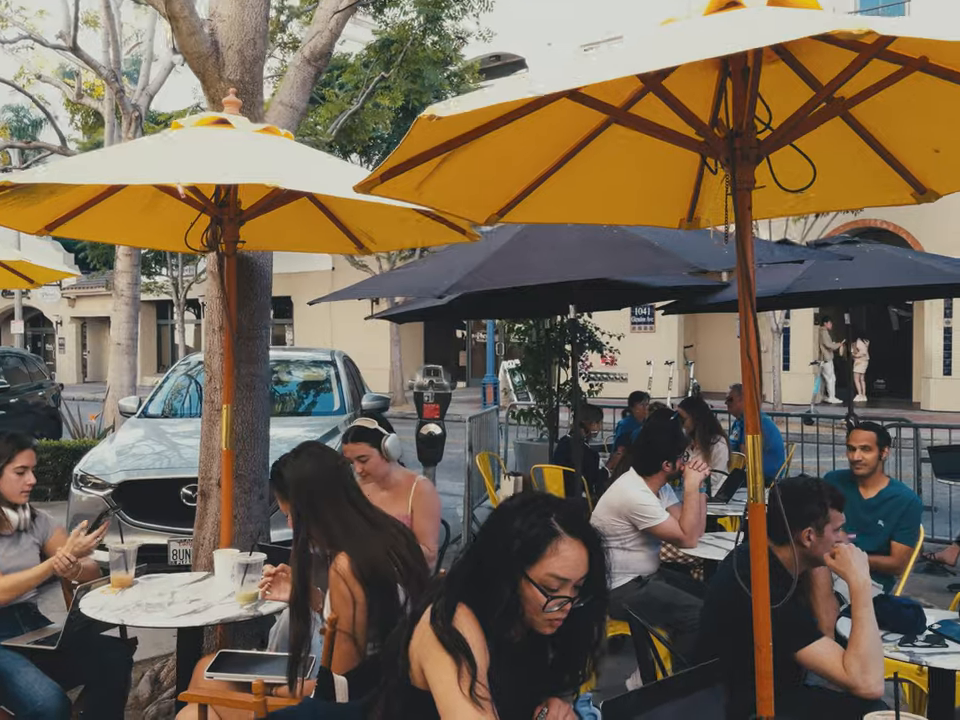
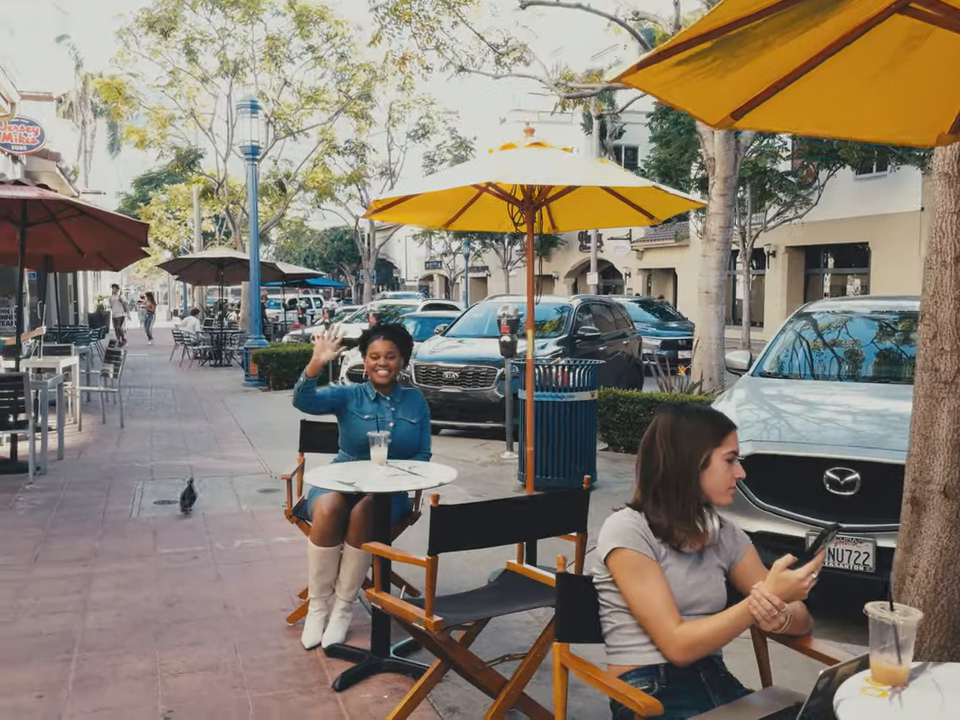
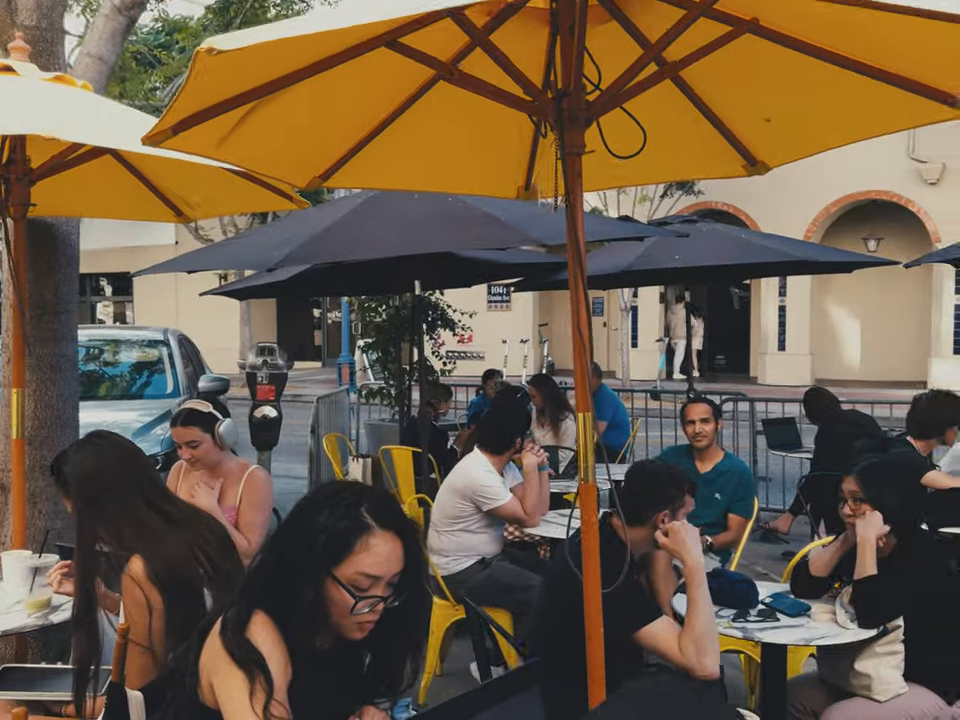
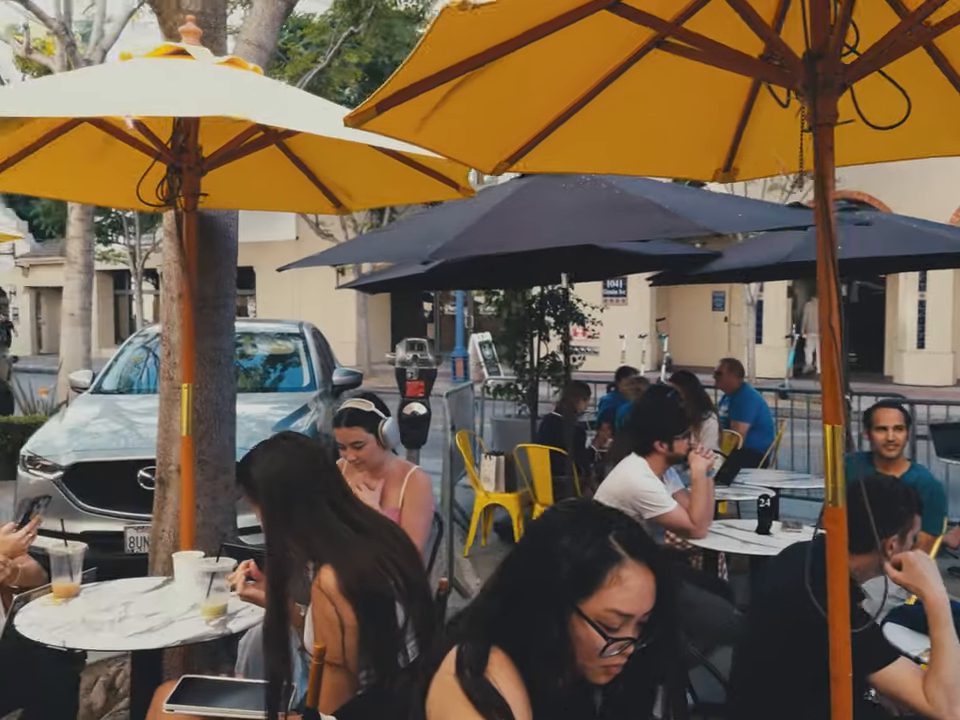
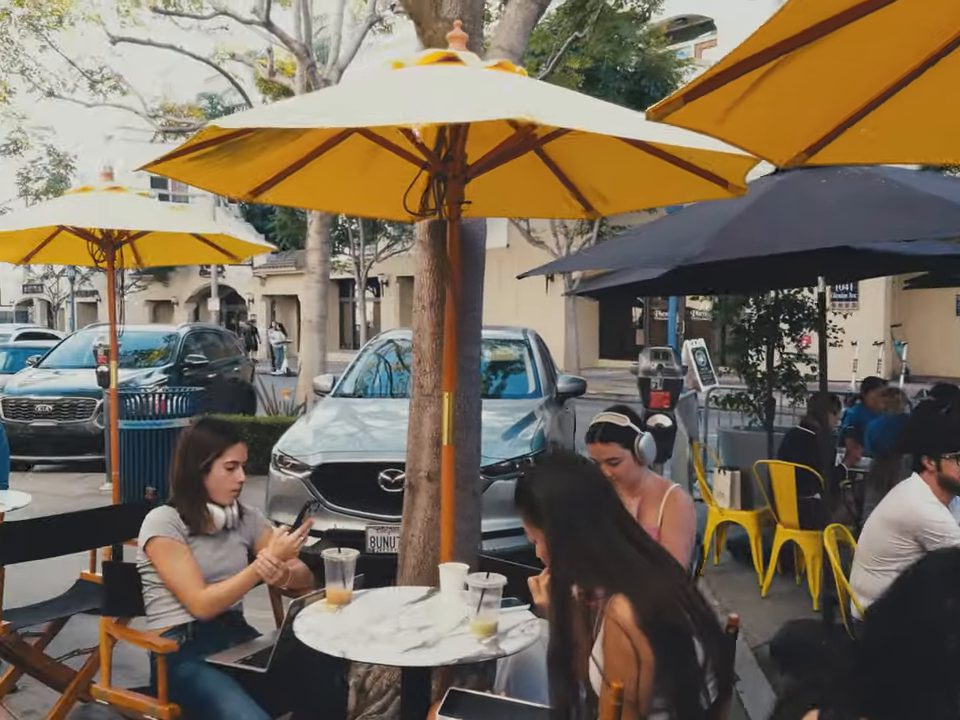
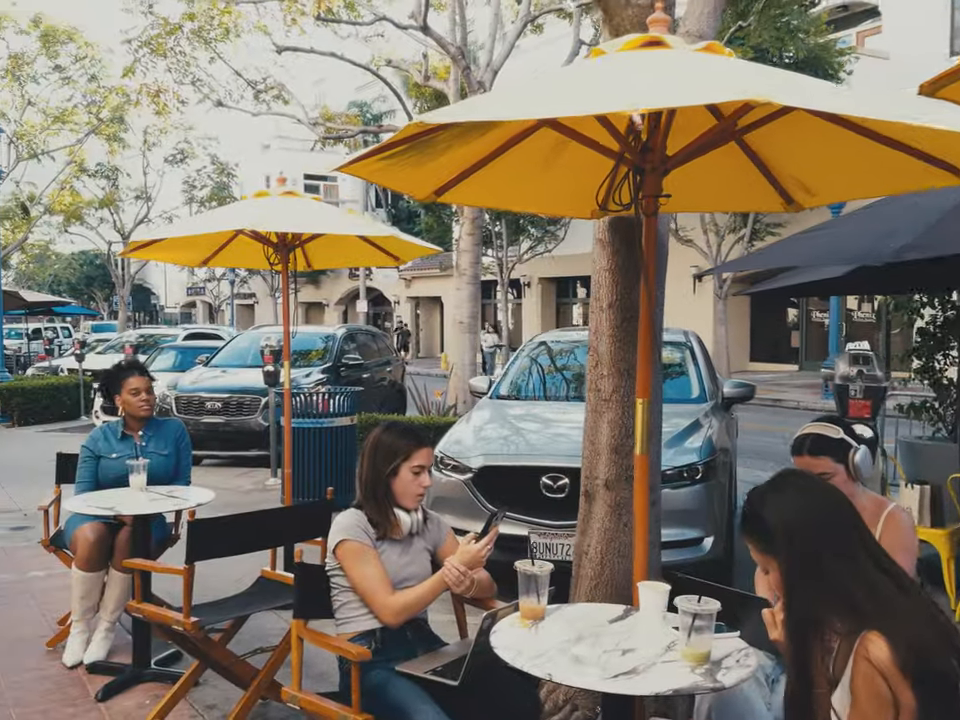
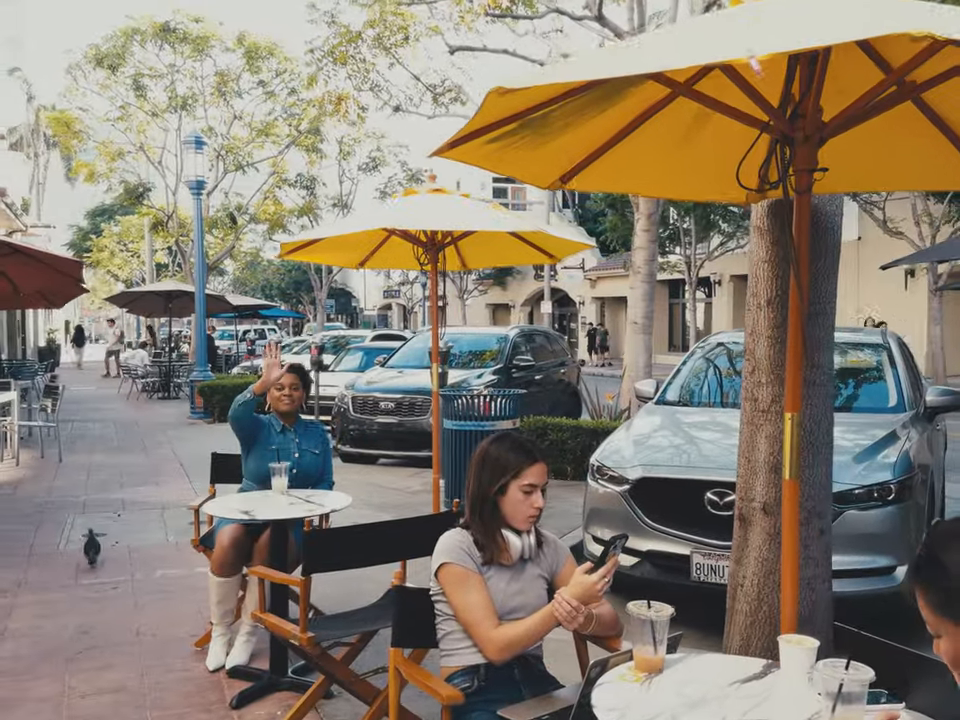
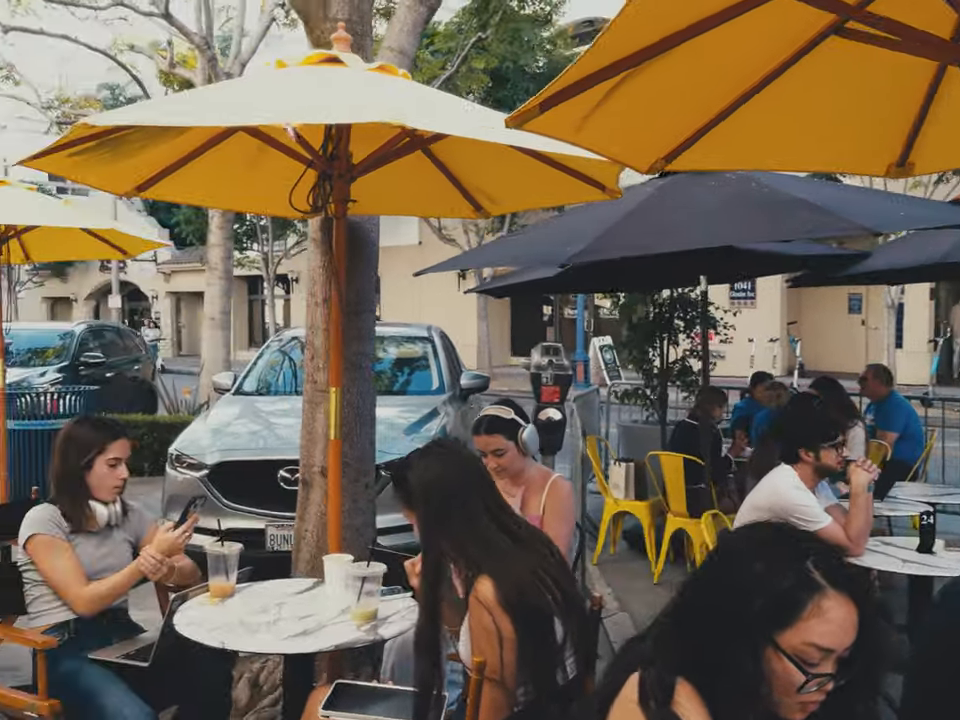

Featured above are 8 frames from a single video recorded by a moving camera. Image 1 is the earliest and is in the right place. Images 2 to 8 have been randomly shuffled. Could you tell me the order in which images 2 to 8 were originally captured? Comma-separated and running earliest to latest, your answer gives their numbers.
3, 4, 8, 5, 6, 7, 2
